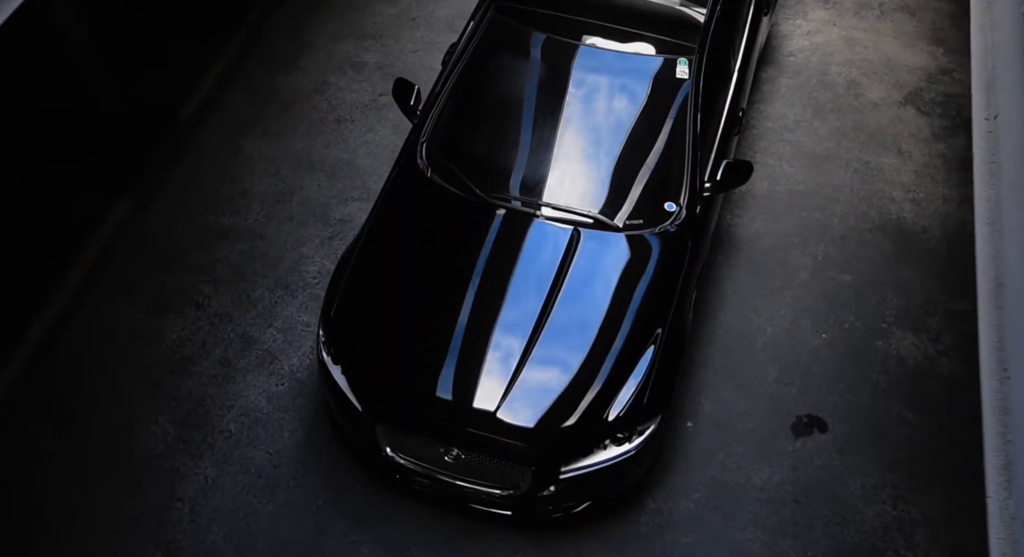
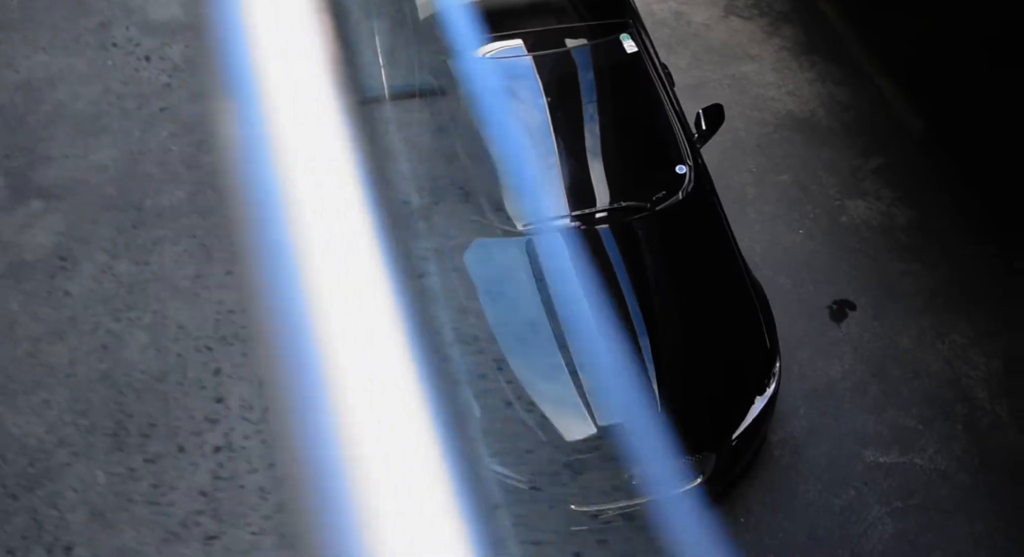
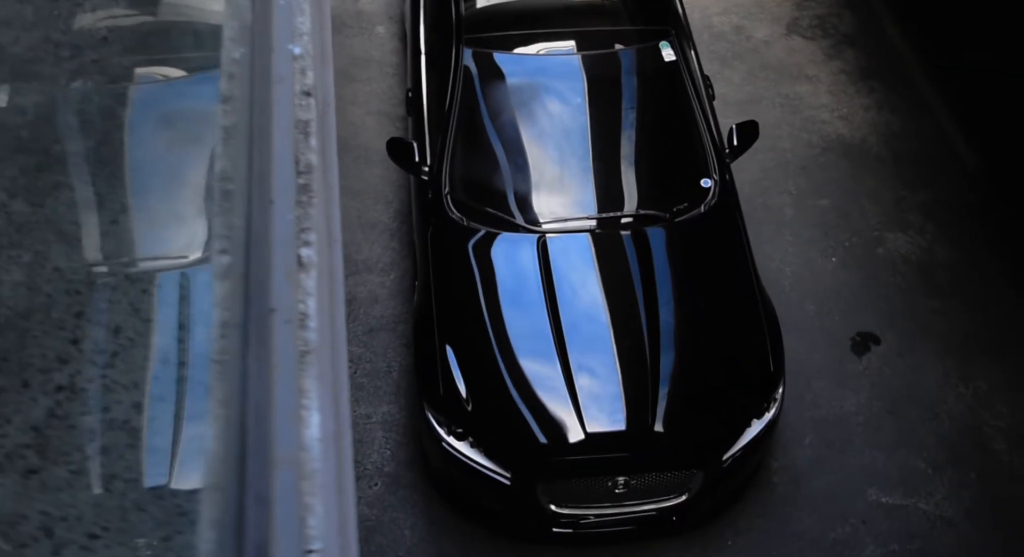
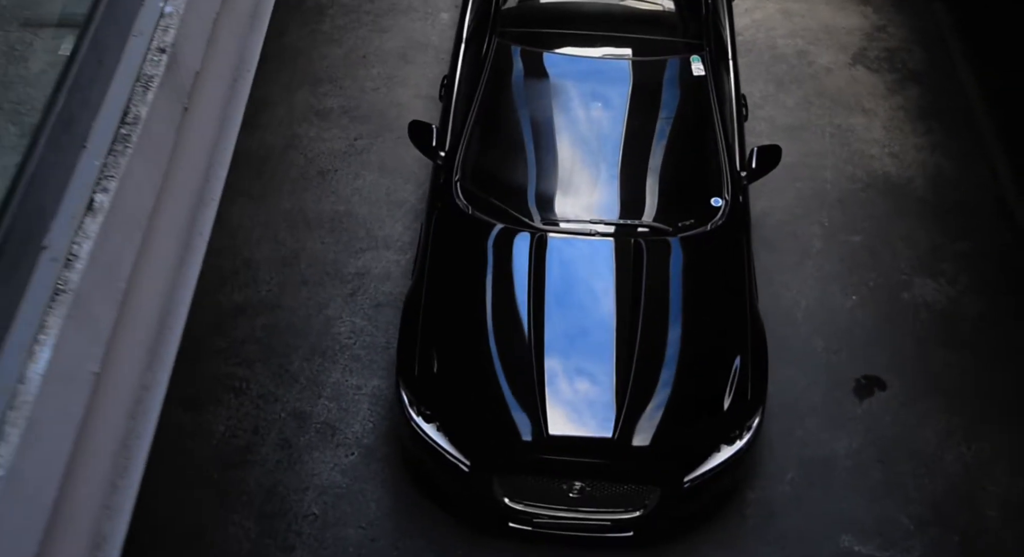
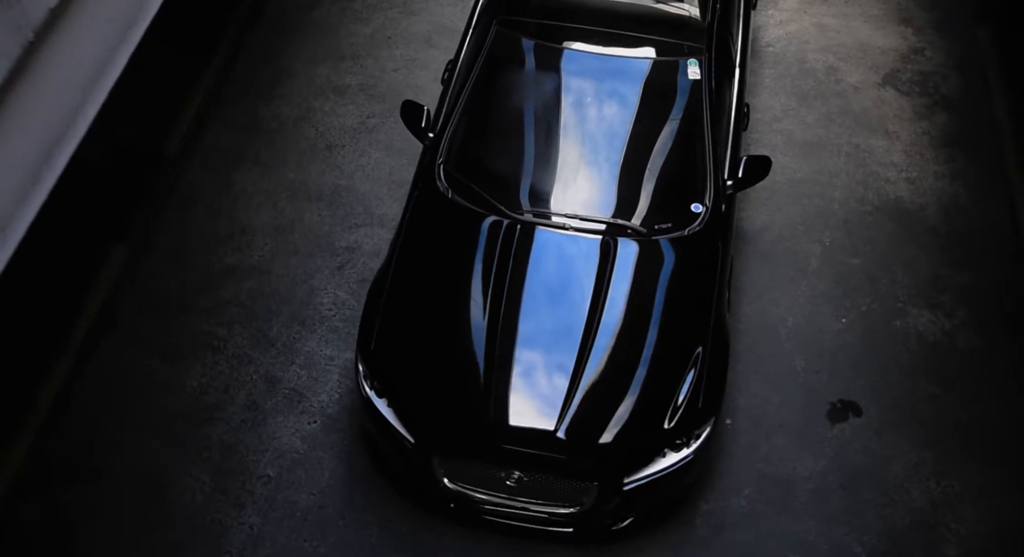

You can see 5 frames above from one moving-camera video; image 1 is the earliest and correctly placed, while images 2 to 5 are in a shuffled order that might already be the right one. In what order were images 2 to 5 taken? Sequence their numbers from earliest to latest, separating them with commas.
5, 4, 3, 2
